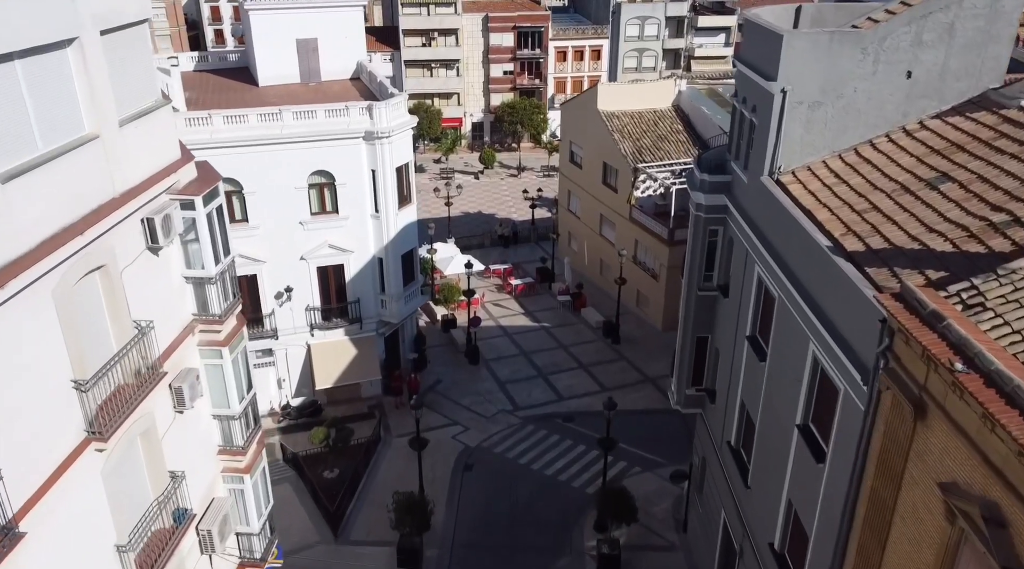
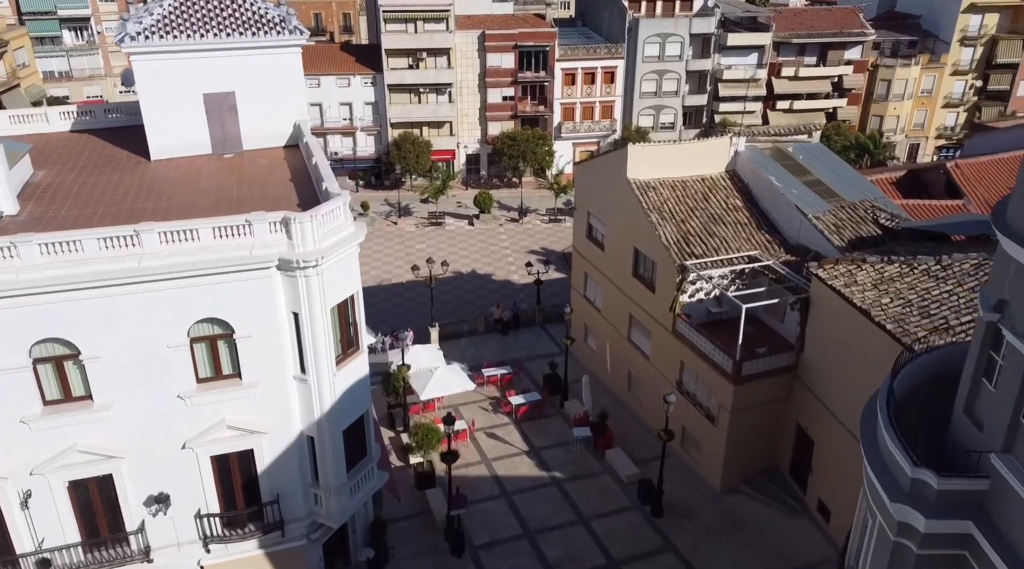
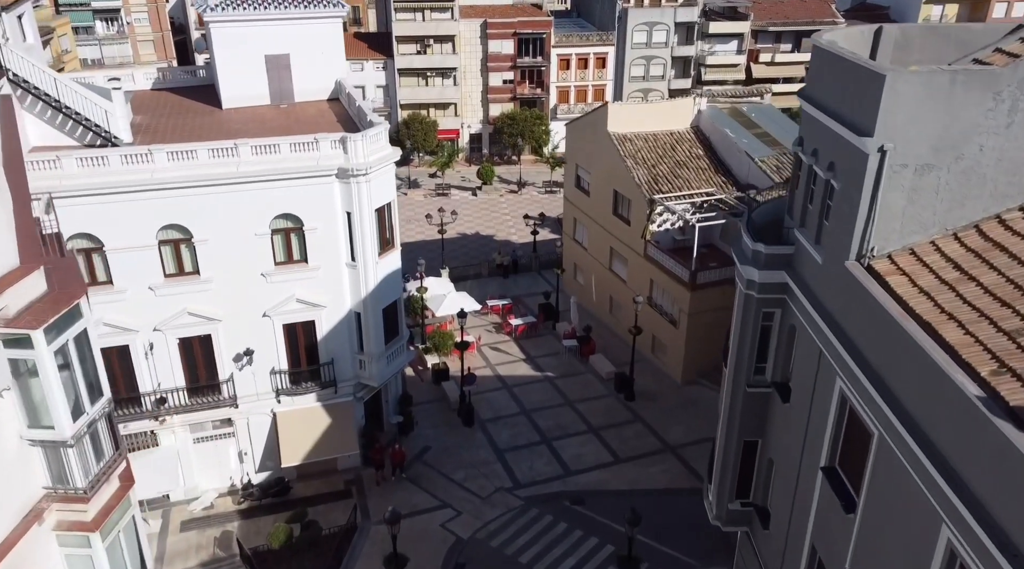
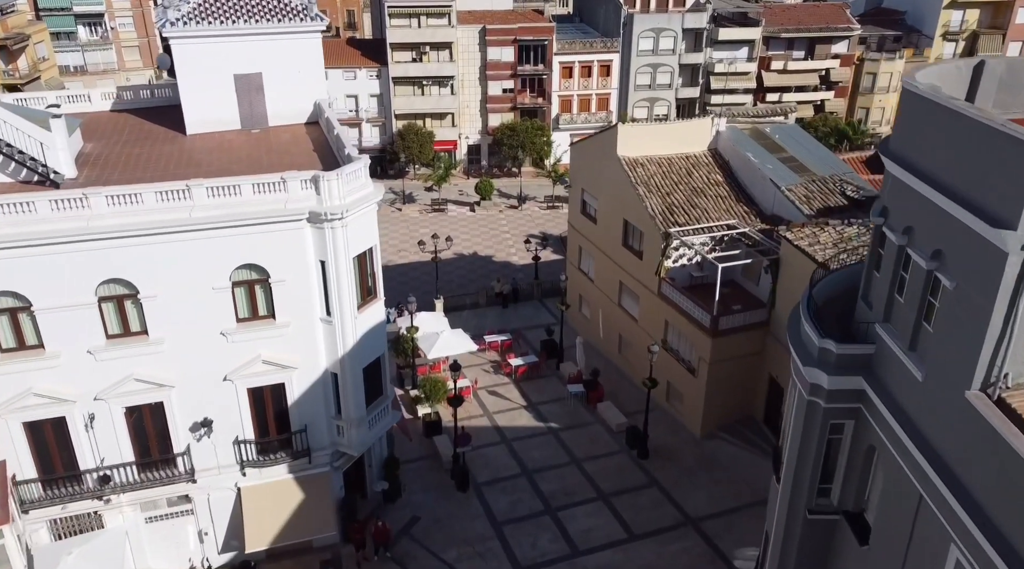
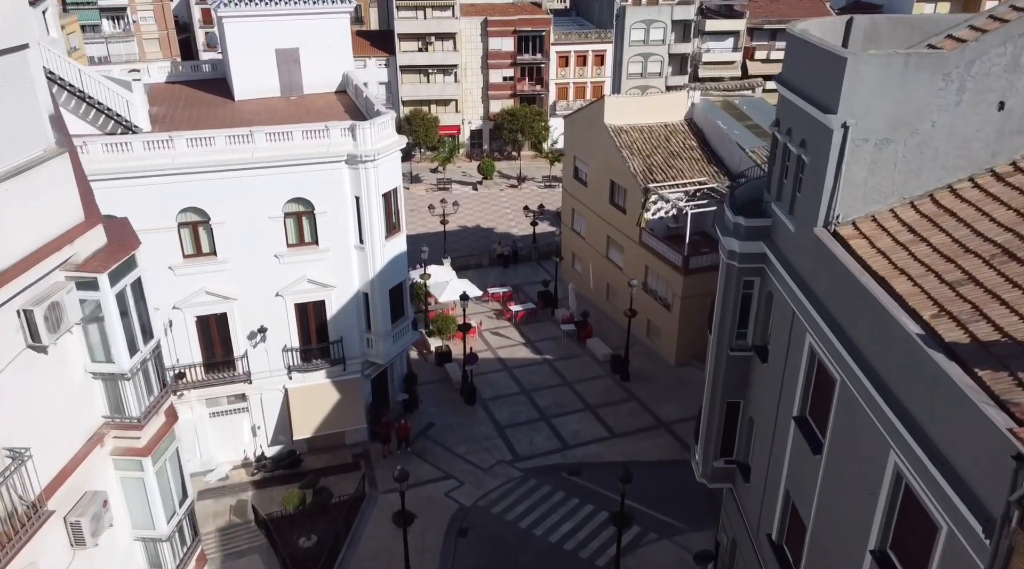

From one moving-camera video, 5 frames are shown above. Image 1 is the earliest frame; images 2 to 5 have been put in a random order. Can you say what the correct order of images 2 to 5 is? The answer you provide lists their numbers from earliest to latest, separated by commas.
5, 3, 4, 2
